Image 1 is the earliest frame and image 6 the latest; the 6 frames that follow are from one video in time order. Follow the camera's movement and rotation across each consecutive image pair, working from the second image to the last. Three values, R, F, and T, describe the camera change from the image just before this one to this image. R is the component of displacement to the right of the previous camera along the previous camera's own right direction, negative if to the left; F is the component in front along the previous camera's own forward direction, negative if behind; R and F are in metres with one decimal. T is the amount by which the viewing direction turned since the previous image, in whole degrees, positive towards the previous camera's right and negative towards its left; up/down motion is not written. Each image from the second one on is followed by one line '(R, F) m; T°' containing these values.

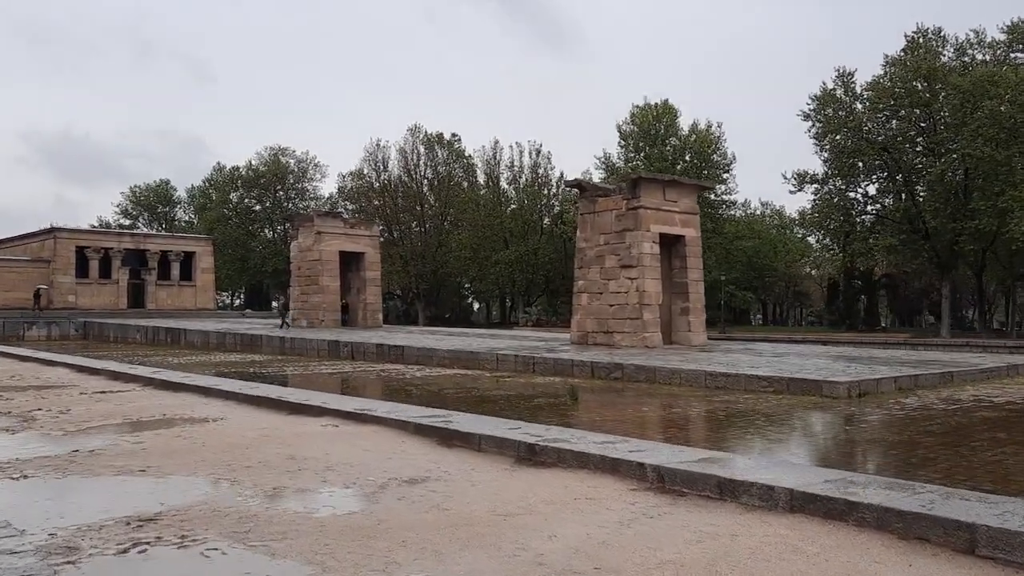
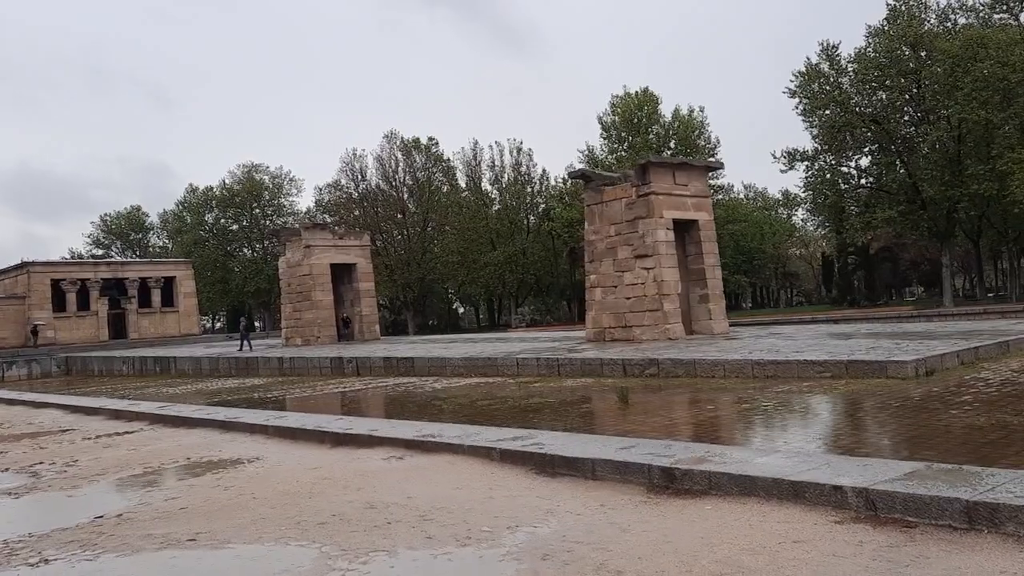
(-0.7, +0.9) m; +1°
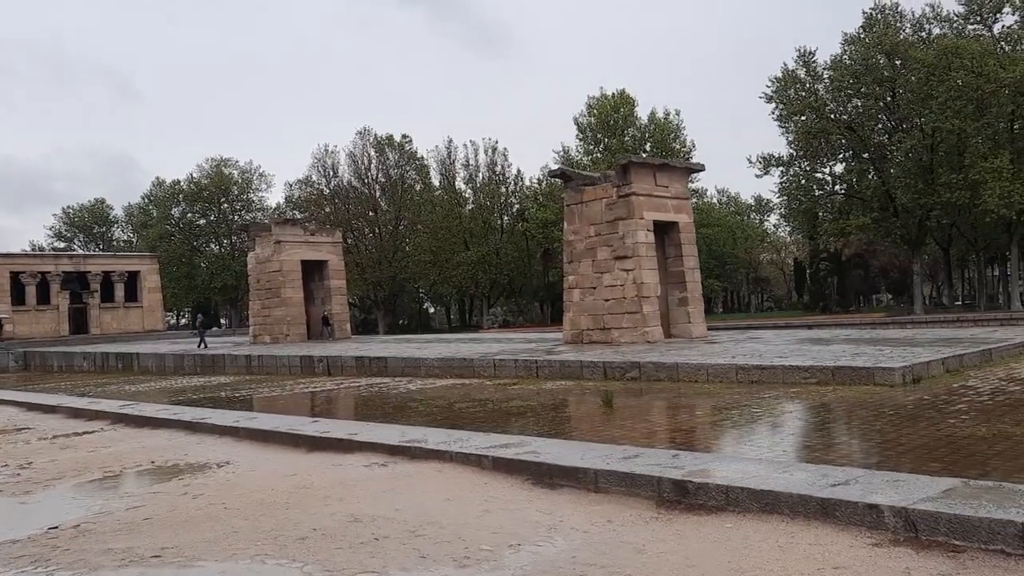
(-0.1, +0.3) m; +2°
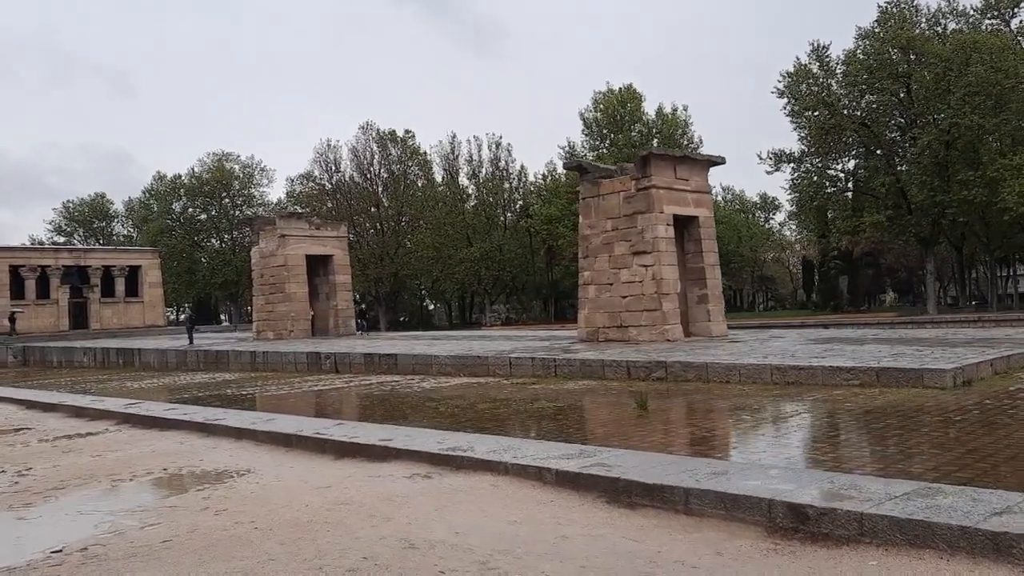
(-0.3, +0.5) m; 0°
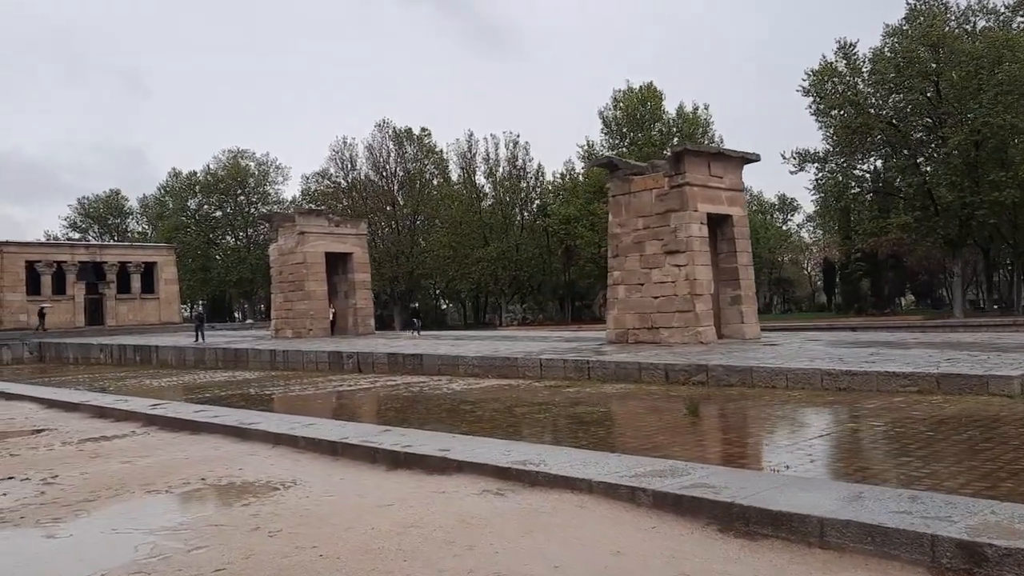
(-0.4, +0.4) m; -1°
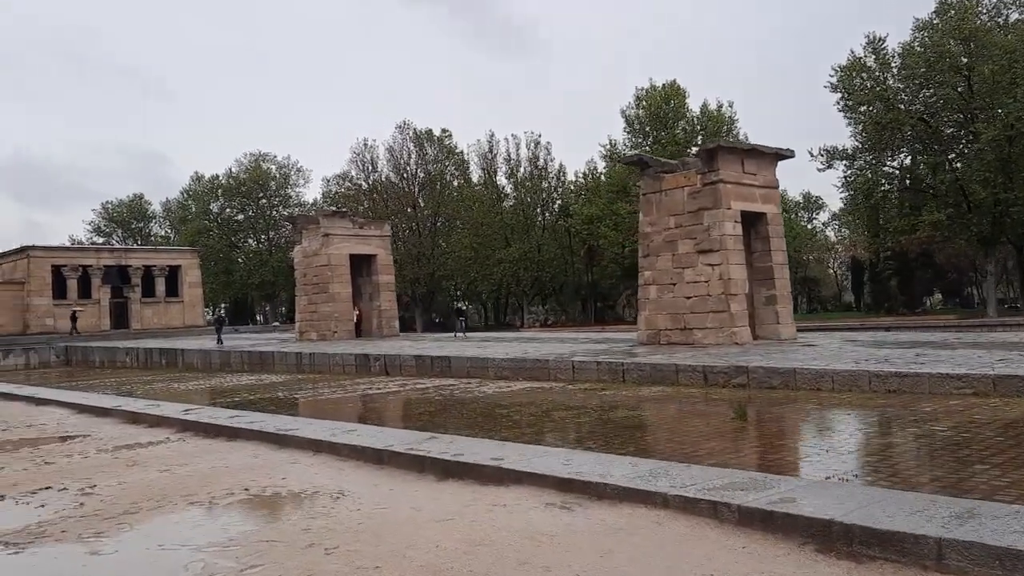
(-0.2, +0.2) m; -1°
